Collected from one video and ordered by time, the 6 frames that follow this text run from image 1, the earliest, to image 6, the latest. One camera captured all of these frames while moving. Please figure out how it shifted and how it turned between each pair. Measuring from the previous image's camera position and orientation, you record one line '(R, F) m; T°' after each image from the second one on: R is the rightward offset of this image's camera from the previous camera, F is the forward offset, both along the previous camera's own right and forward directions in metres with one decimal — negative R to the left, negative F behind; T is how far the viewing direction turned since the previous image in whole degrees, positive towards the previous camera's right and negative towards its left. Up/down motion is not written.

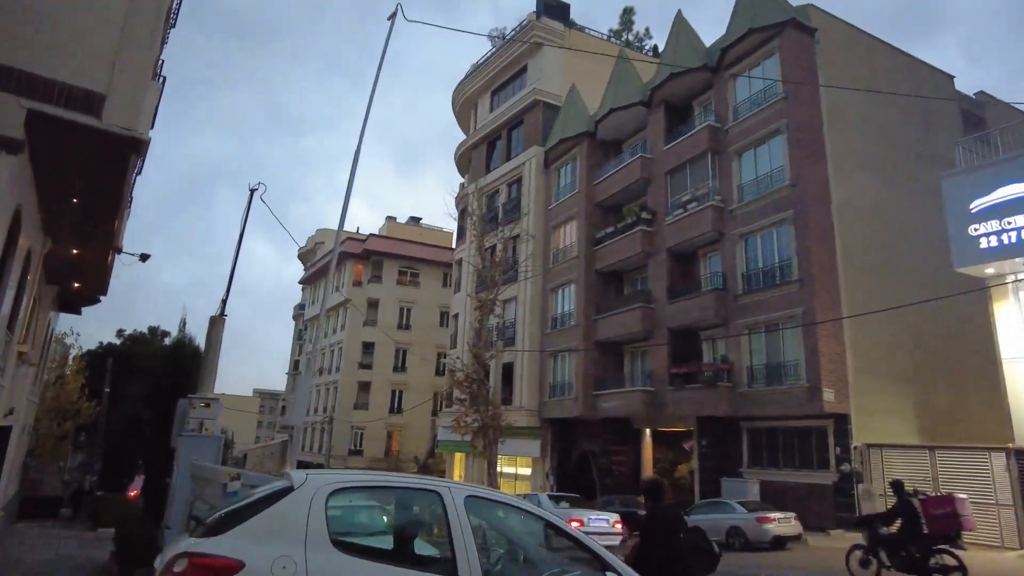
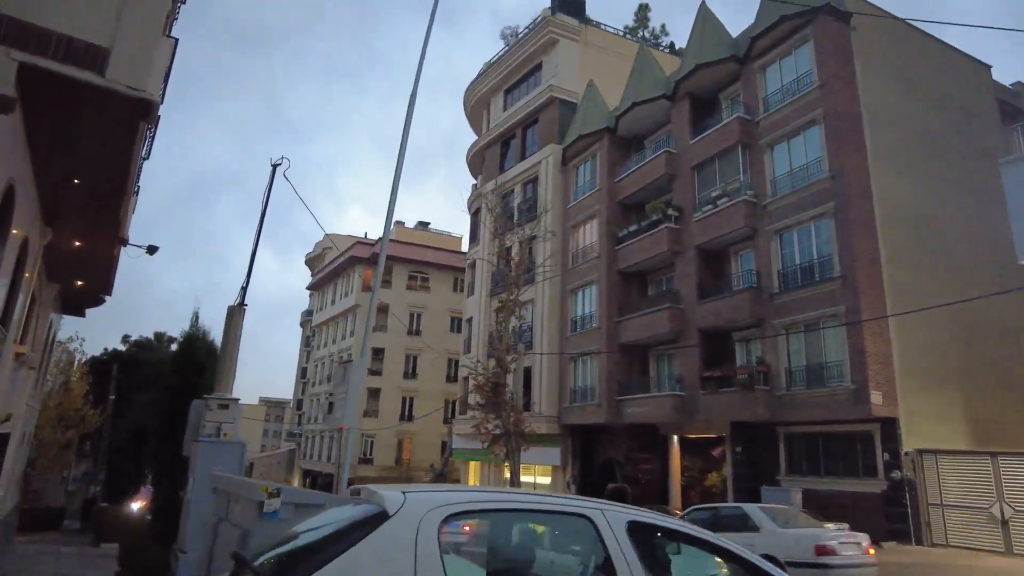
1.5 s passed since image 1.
(-0.5, +0.9) m; 0°
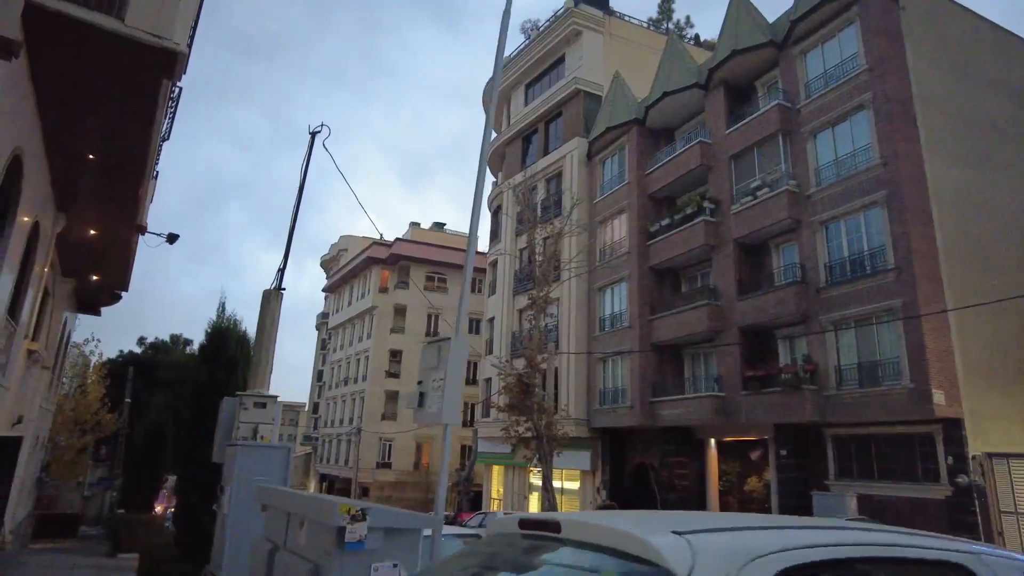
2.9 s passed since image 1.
(-0.5, +0.8) m; -1°
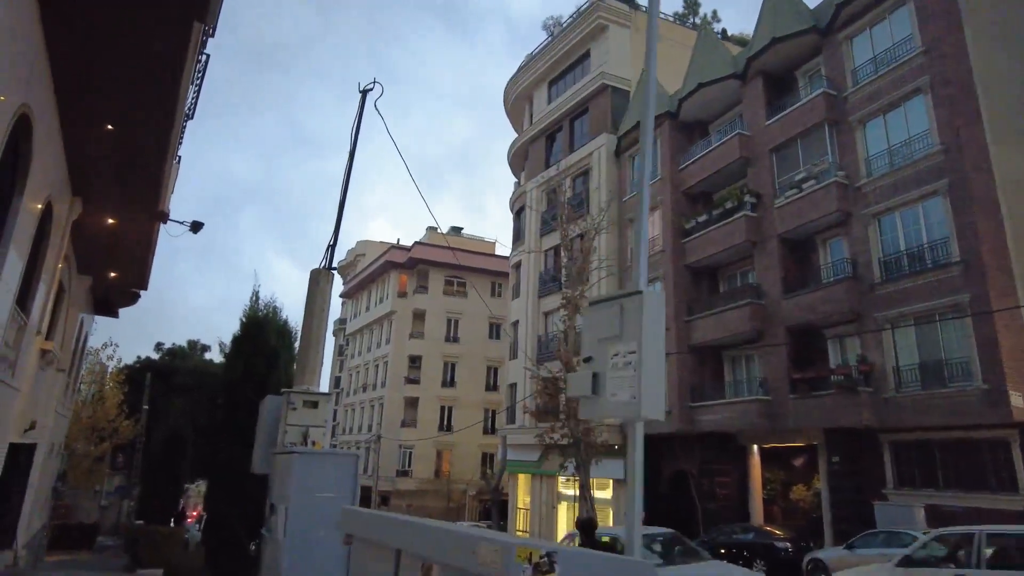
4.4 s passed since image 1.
(-0.5, +0.8) m; -1°
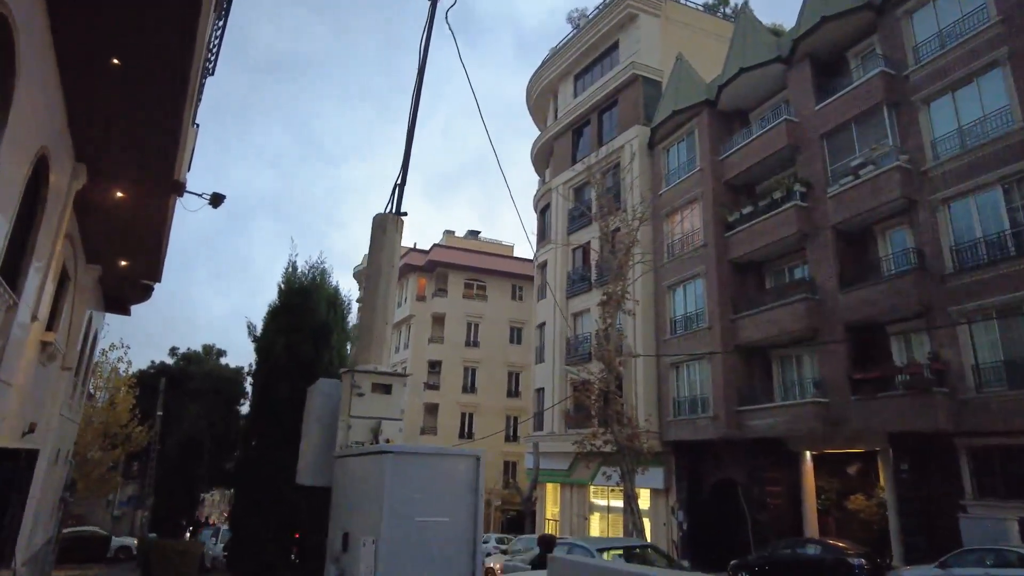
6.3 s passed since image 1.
(-0.6, +1.1) m; -1°
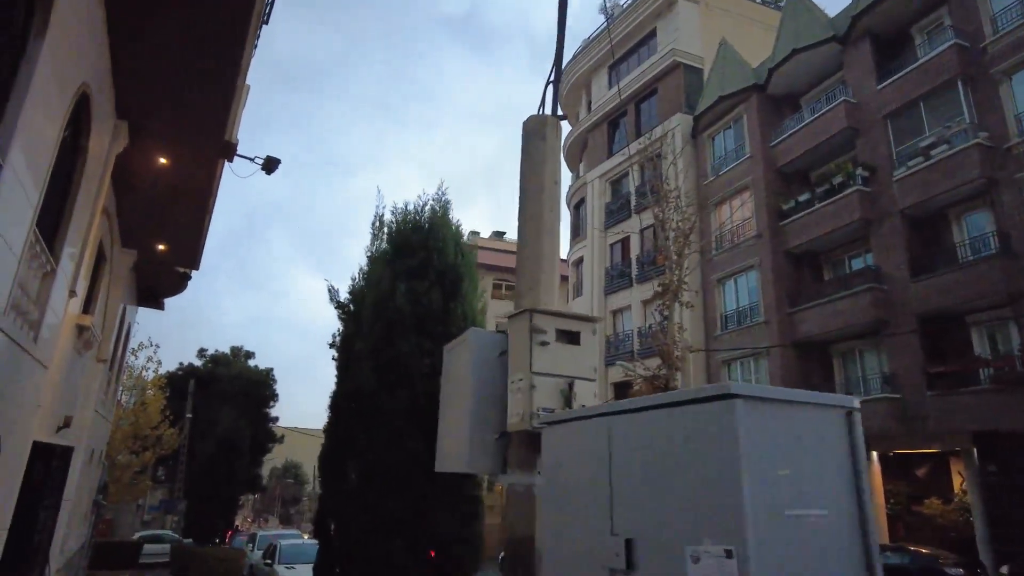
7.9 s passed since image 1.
(-0.7, +0.8) m; -2°
